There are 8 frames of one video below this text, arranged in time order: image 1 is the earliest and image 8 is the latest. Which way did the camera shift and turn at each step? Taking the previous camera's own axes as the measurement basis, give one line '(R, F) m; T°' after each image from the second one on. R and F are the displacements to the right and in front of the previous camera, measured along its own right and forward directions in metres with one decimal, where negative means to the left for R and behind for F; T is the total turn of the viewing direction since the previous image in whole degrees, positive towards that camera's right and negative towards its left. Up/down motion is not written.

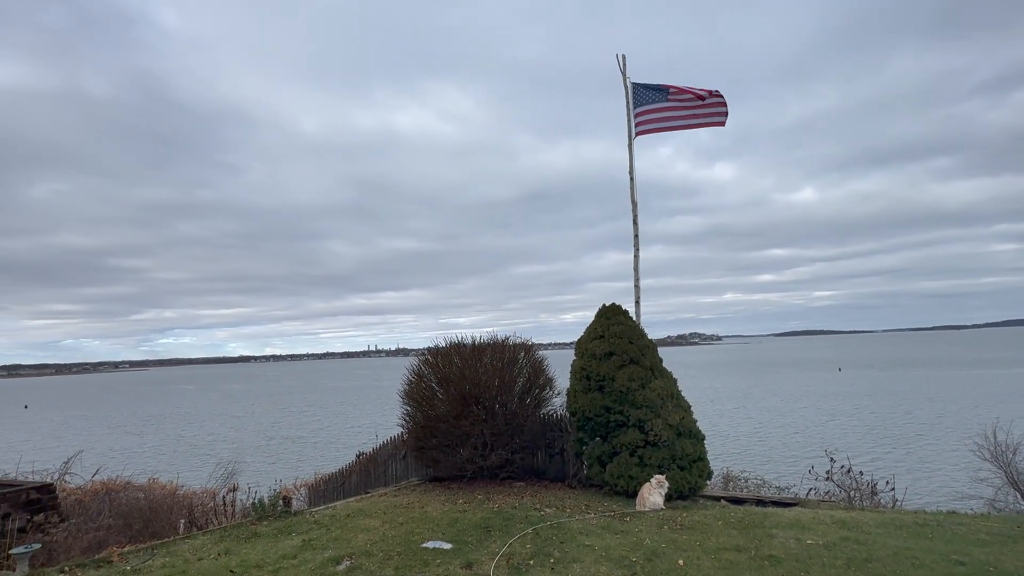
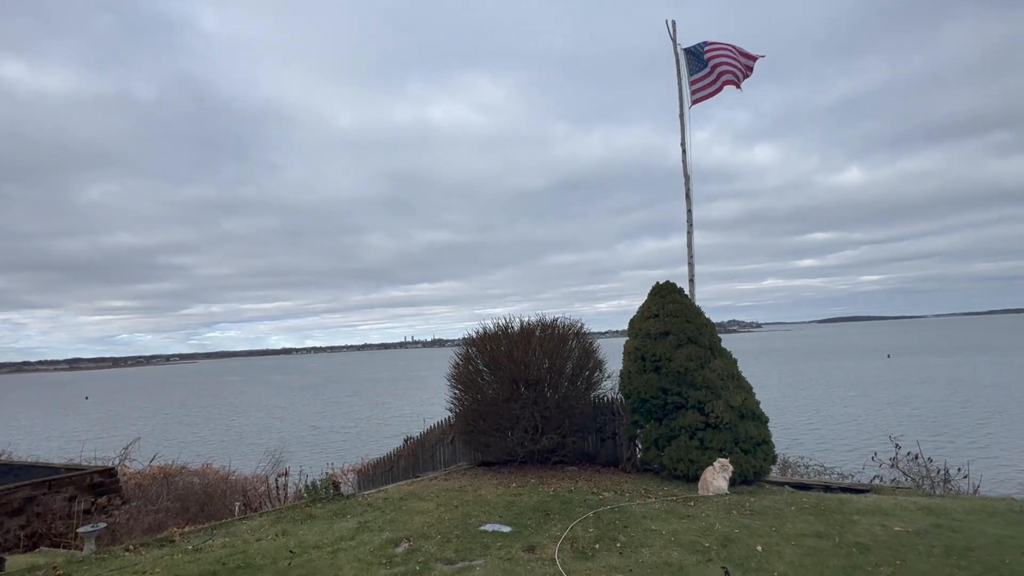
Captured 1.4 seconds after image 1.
(-0.3, +0.3) m; -4°
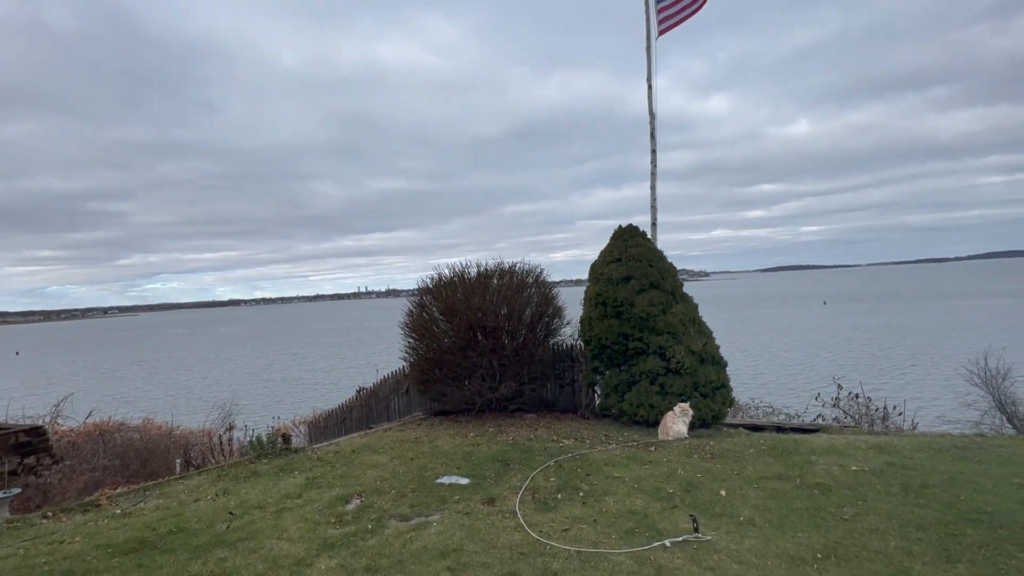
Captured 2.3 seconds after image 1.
(0.0, +0.5) m; +5°
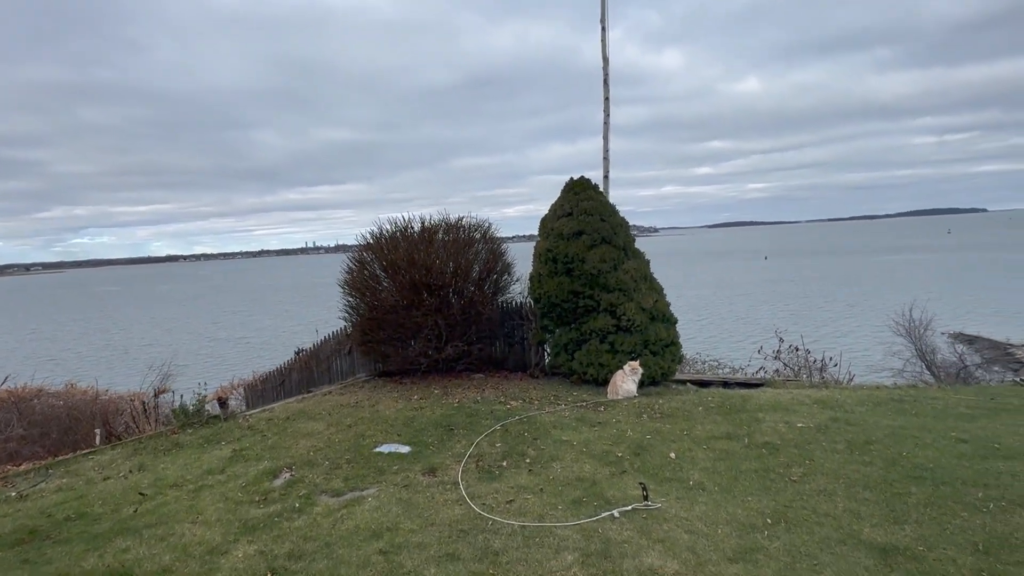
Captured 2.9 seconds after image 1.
(+0.1, +0.5) m; +5°
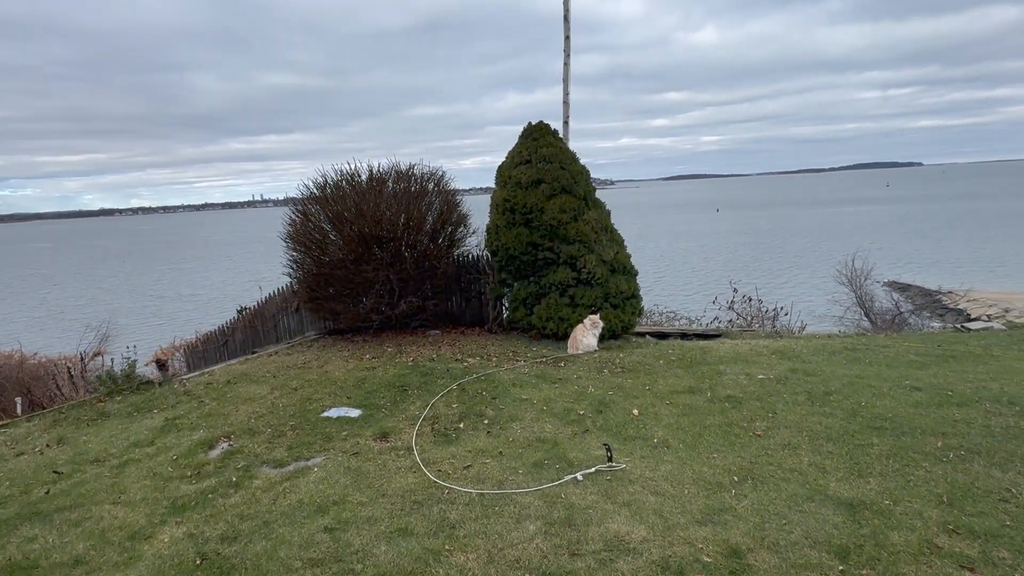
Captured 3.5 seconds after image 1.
(0.0, +0.4) m; +4°
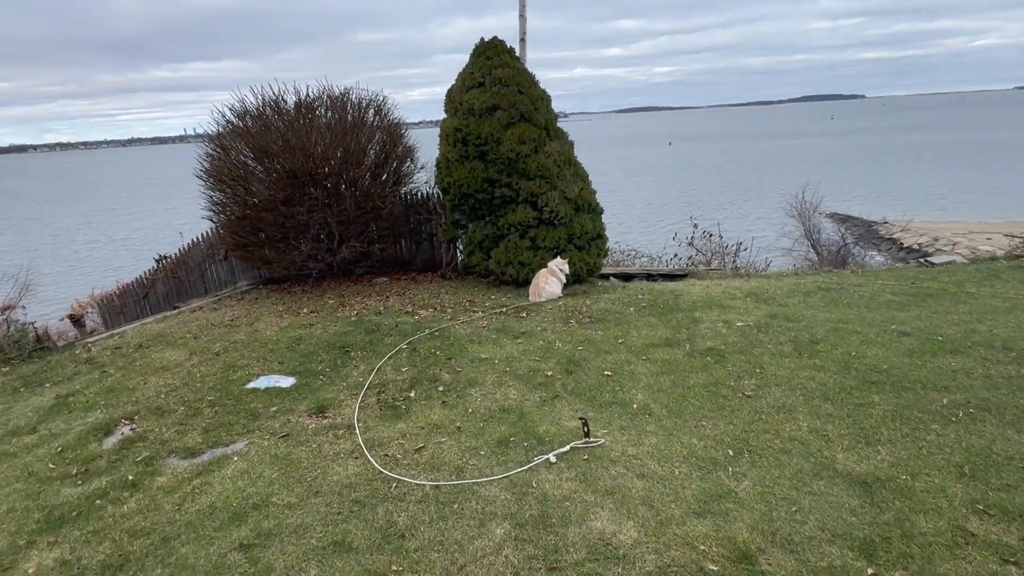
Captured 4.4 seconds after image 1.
(0.0, +0.8) m; +5°
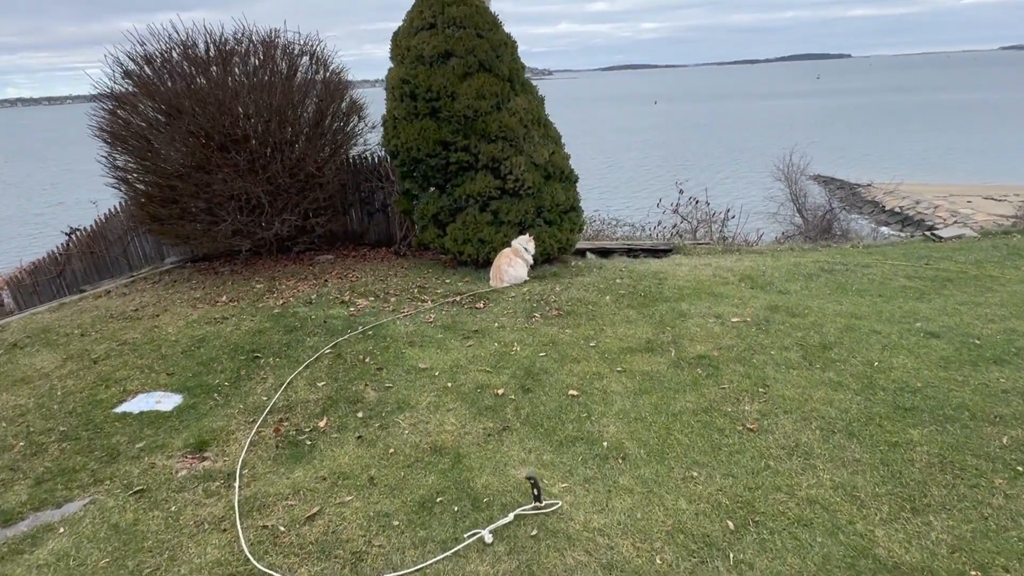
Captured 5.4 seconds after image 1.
(+0.3, +1.0) m; +2°
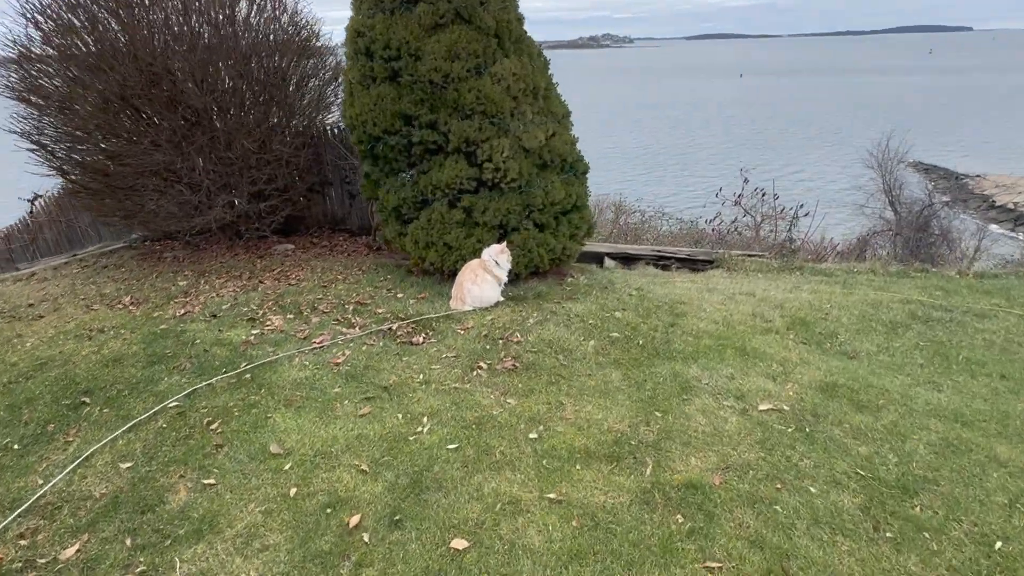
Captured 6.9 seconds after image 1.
(+0.8, +1.5) m; -6°
